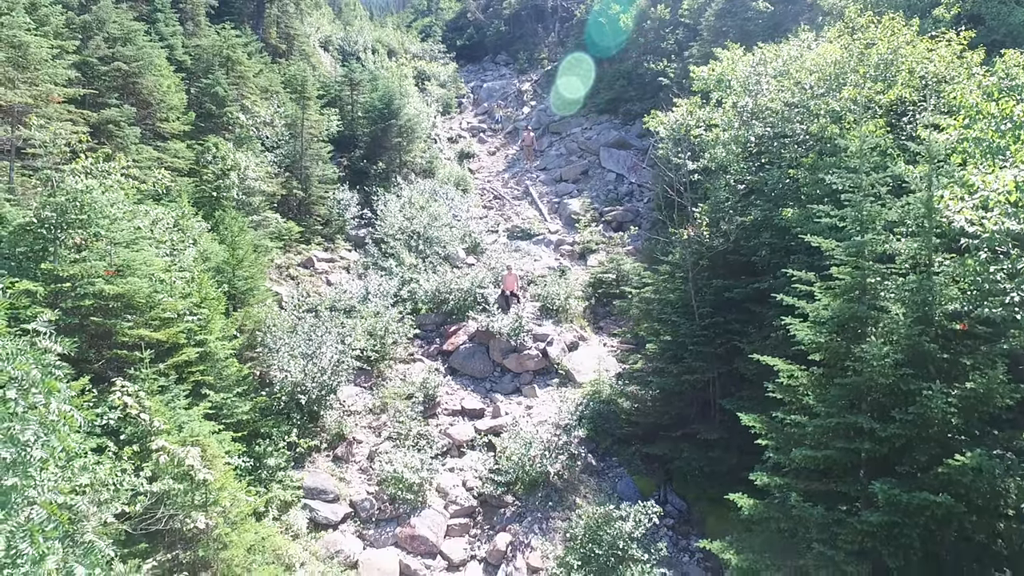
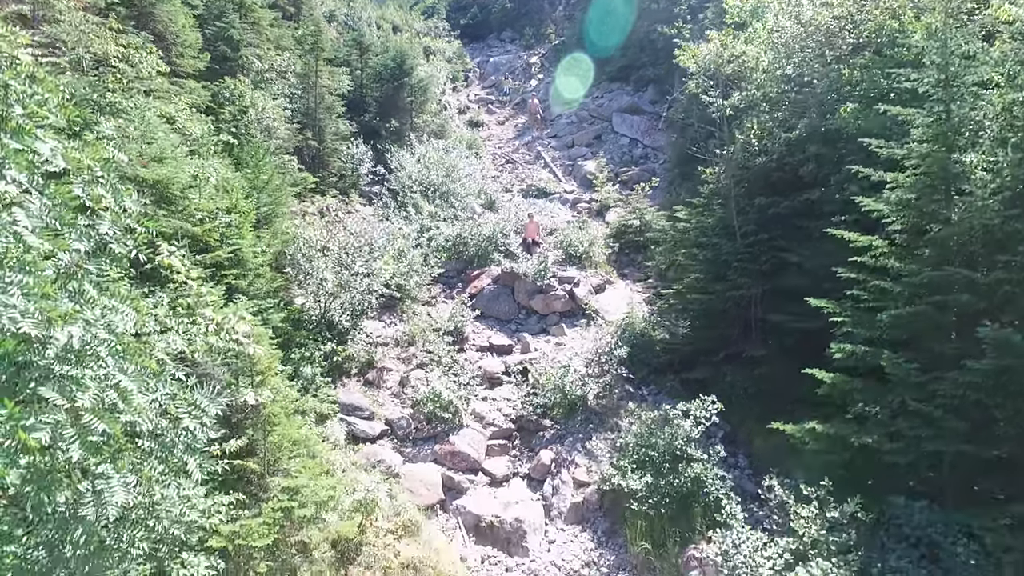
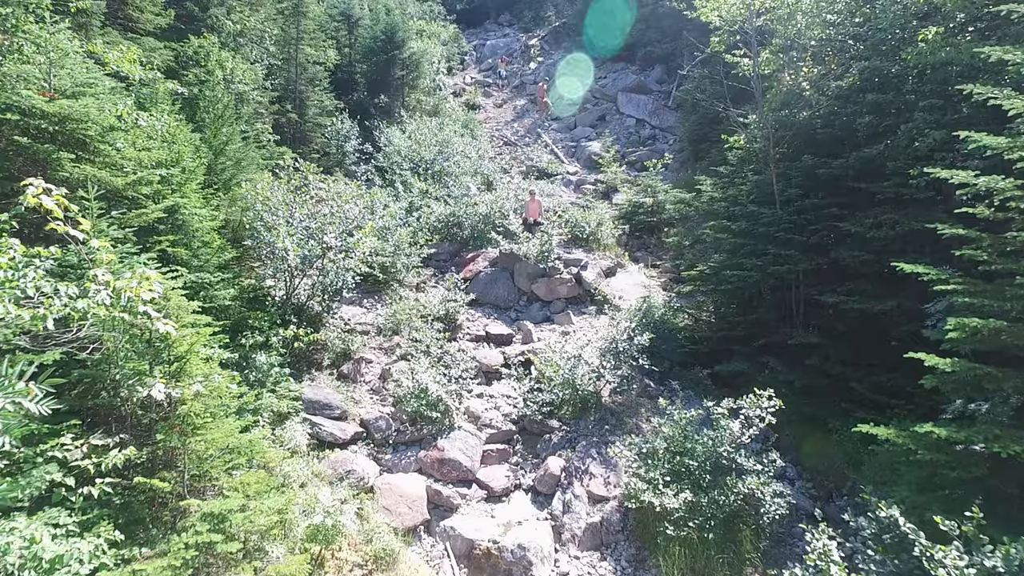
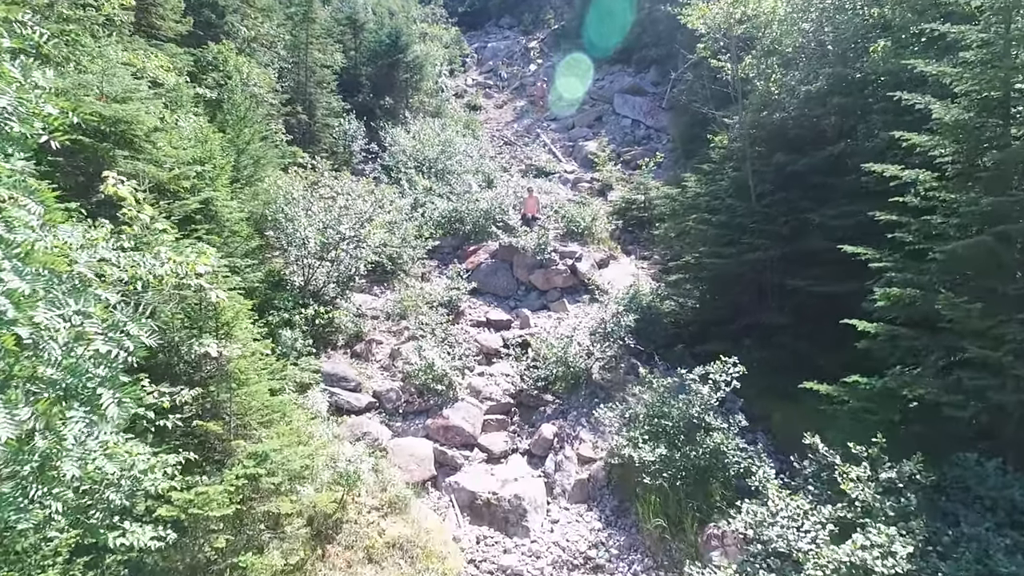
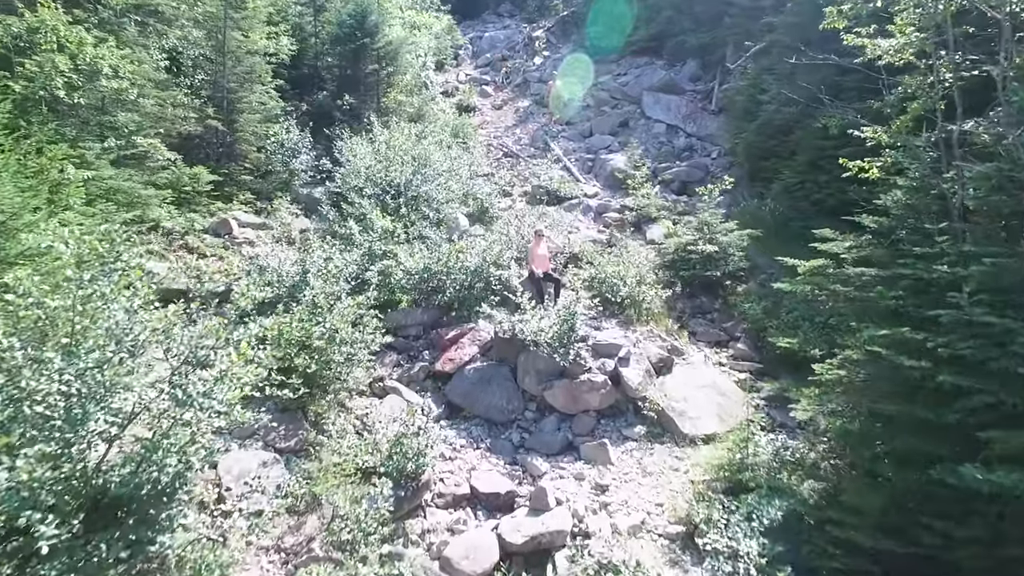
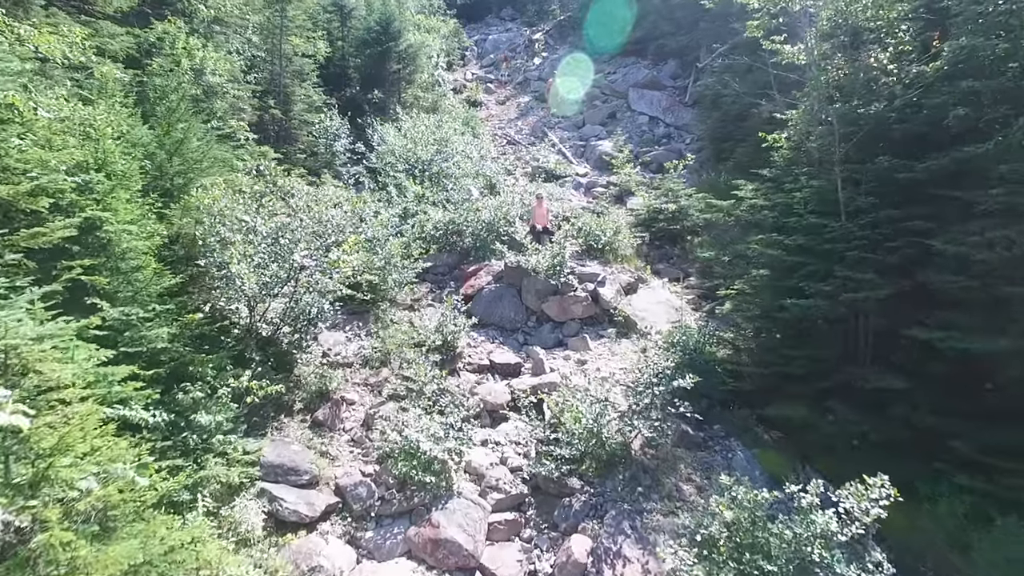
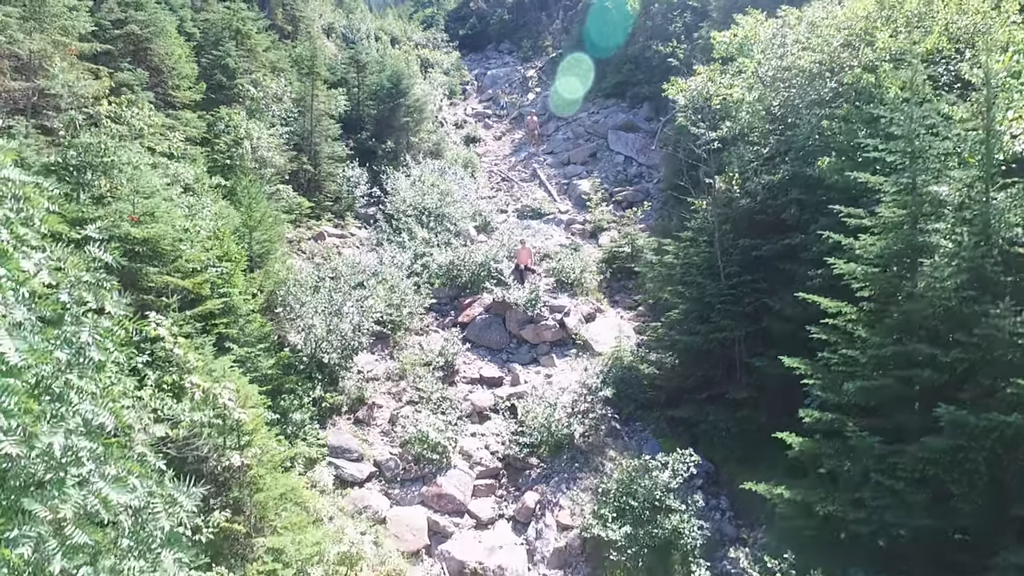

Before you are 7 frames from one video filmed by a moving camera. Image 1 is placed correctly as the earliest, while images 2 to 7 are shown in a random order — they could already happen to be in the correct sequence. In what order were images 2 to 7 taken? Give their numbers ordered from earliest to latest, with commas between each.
7, 2, 4, 3, 6, 5
